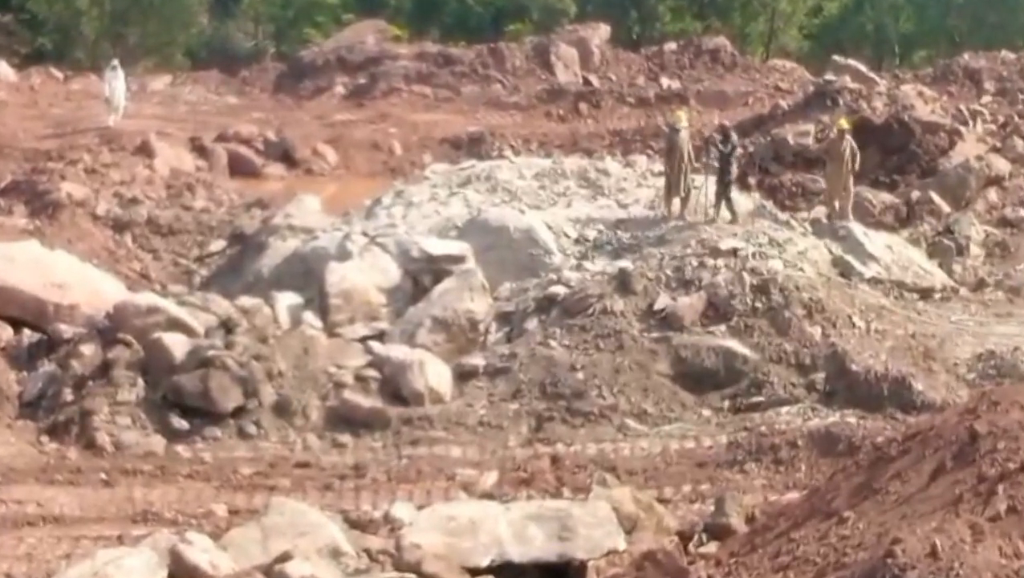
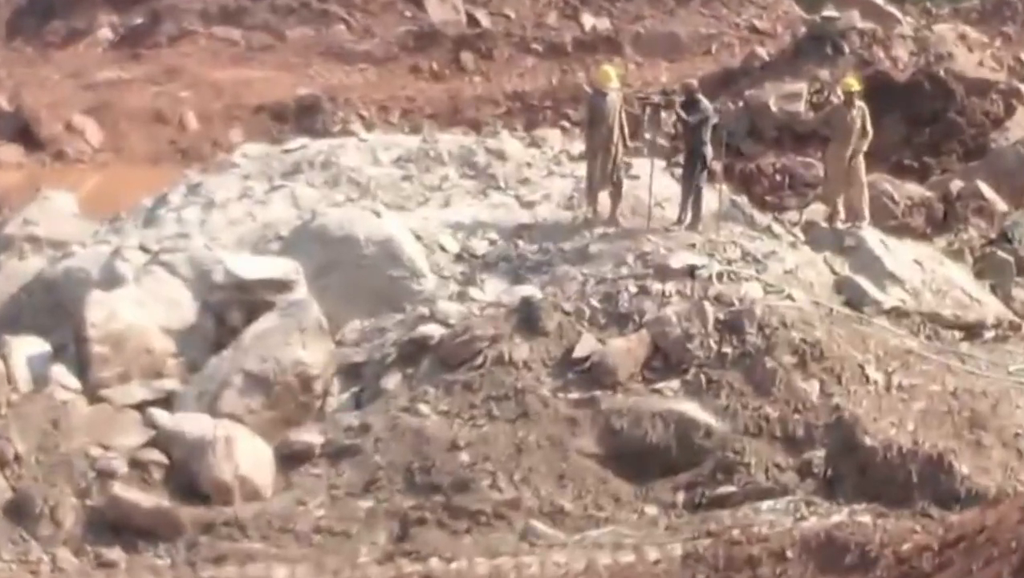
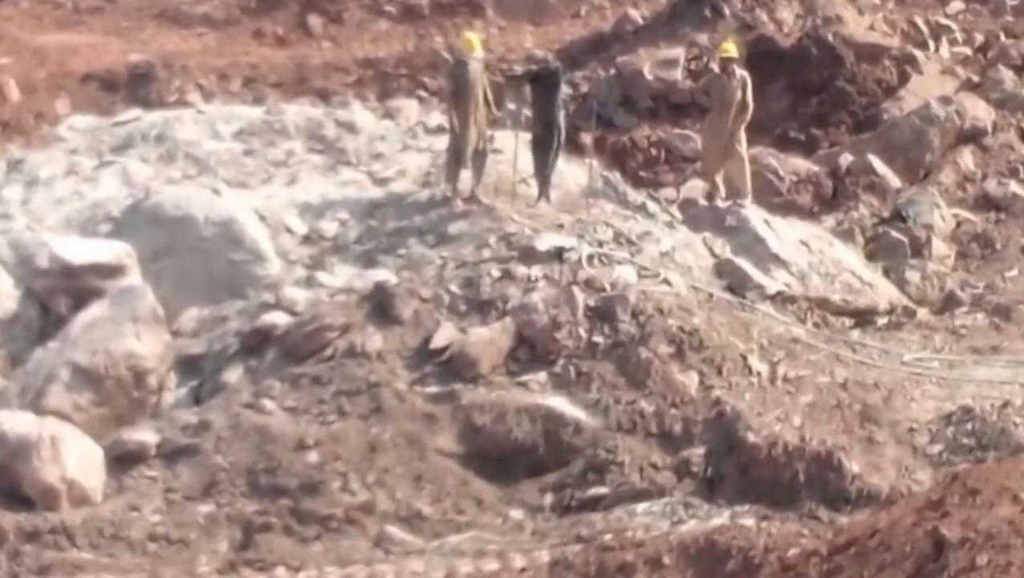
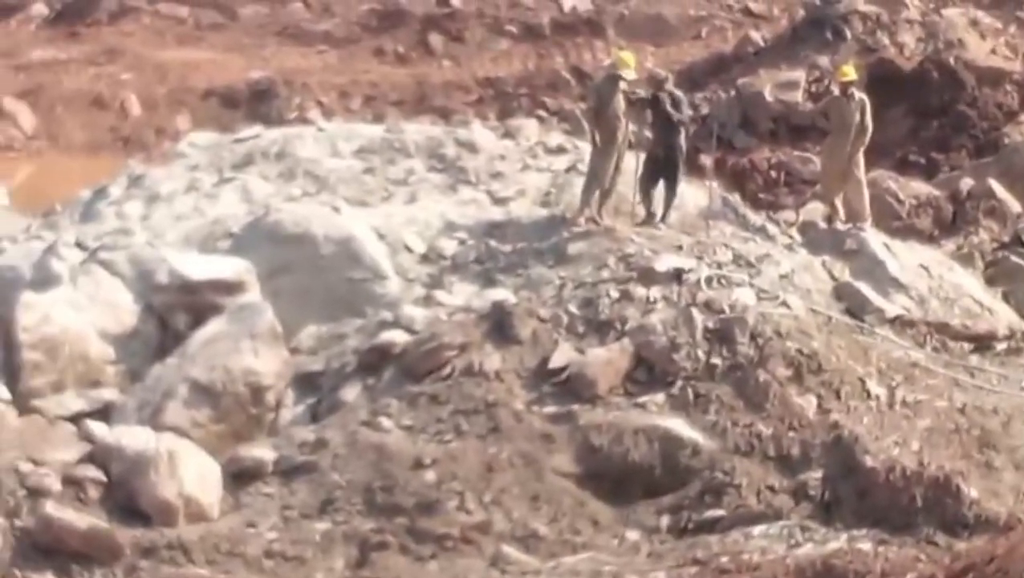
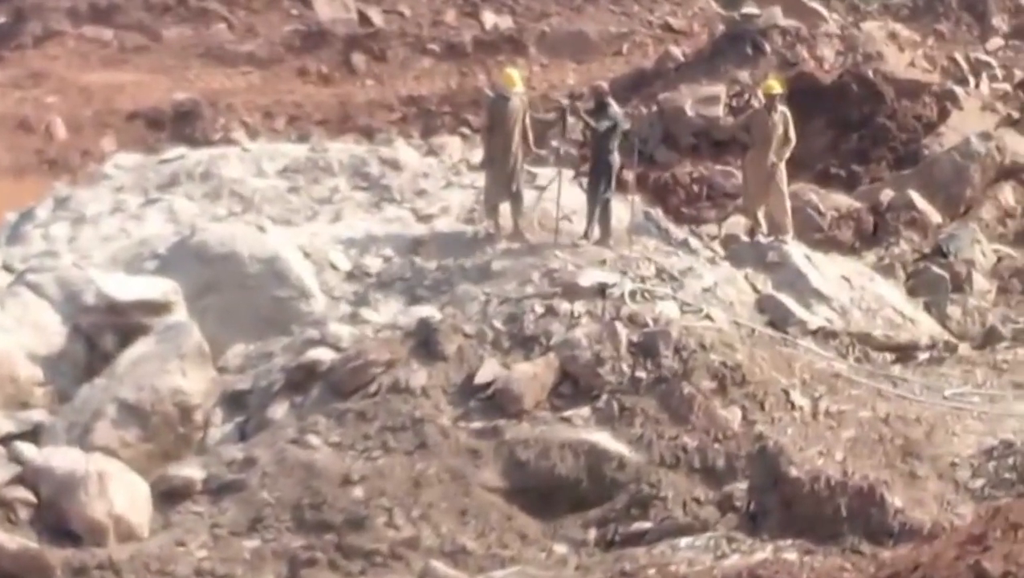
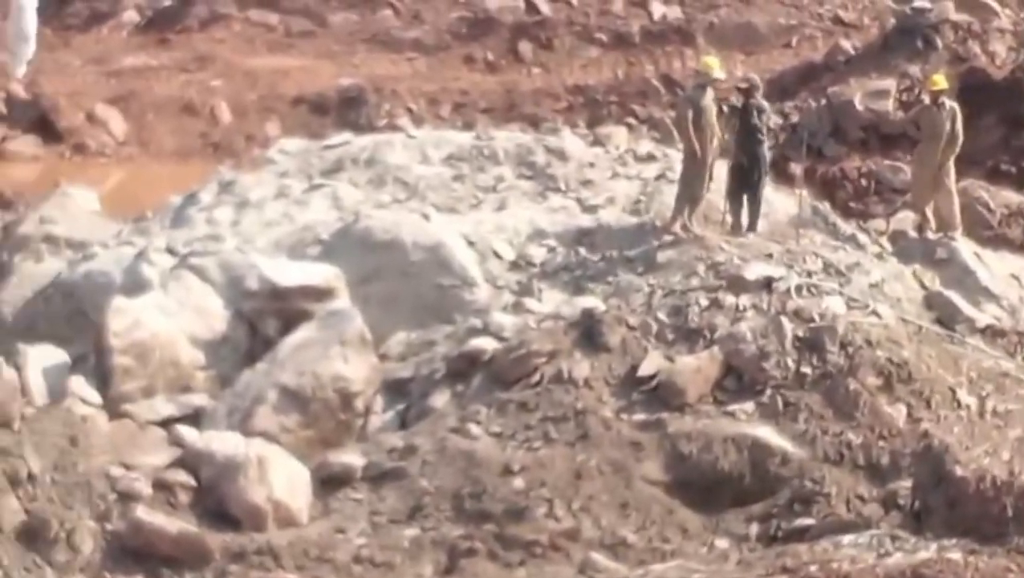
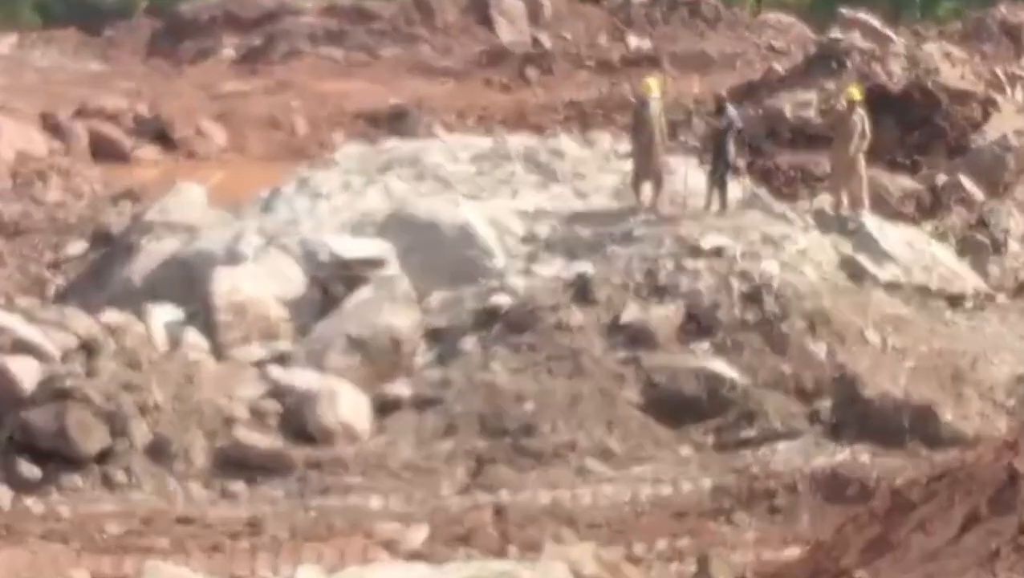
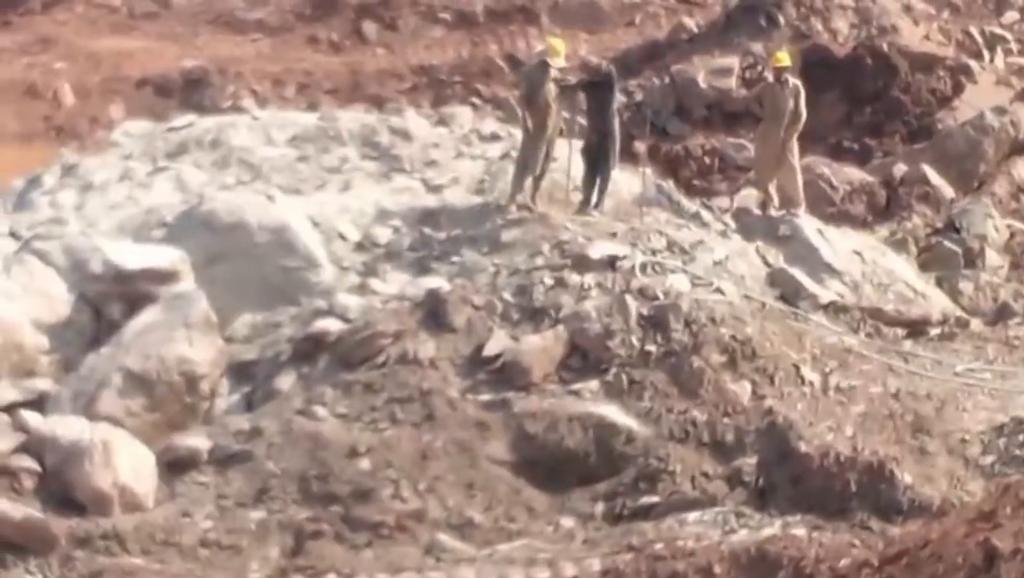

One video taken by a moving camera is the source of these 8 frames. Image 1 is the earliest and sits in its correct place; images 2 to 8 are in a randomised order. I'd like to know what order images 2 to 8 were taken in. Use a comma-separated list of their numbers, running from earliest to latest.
7, 2, 5, 3, 8, 4, 6
